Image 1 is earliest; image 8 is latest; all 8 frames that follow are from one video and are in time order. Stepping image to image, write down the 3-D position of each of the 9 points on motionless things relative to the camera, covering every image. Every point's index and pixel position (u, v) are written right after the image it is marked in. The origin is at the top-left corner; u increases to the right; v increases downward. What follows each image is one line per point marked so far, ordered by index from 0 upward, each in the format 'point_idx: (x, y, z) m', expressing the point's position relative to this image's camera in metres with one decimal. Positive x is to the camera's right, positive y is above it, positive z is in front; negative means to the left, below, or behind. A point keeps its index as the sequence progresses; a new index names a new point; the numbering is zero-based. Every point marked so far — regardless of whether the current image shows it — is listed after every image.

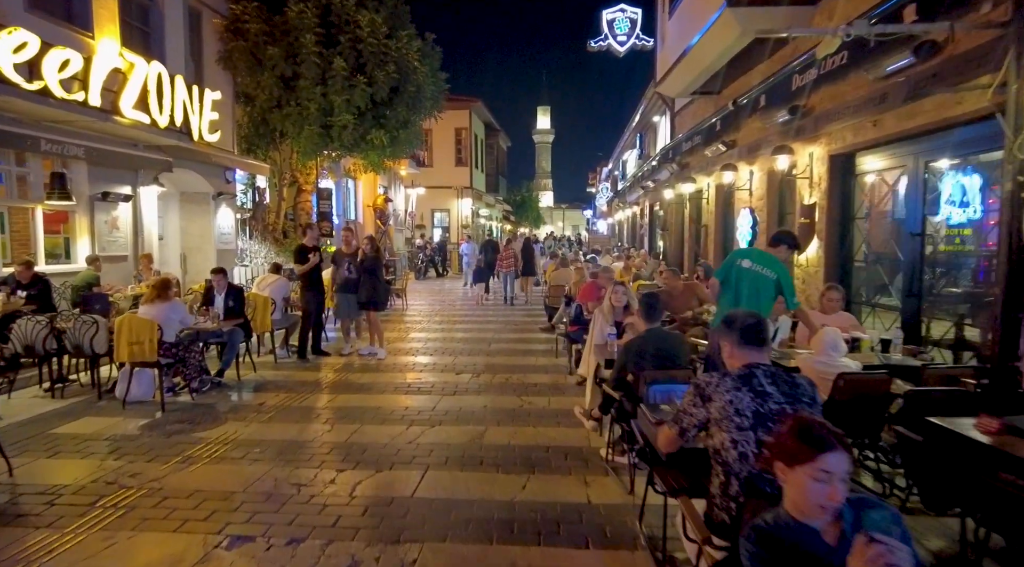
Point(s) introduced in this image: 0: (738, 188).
0: (+3.8, +1.6, +12.2) m
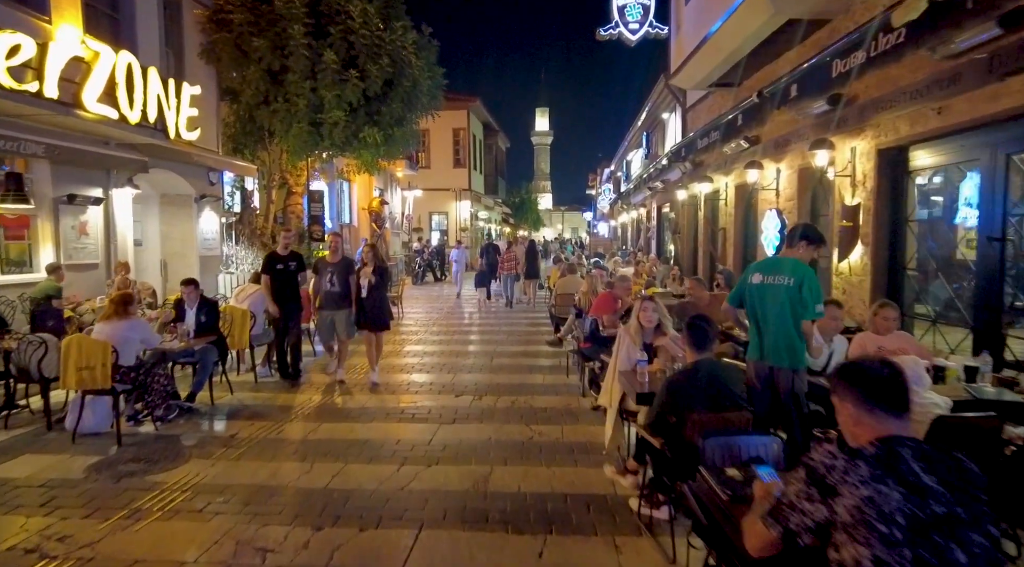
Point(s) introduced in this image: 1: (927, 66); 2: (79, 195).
0: (+3.9, +1.5, +11.2) m
1: (+3.8, +2.0, +6.7) m
2: (-6.6, +1.3, +11.0) m
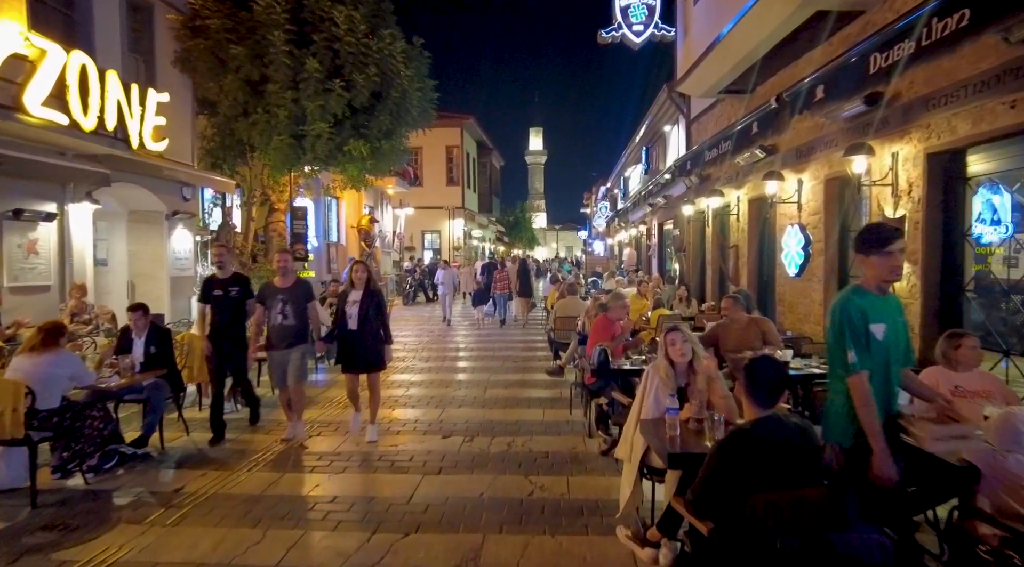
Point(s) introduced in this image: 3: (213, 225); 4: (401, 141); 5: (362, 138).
0: (+3.8, +1.2, +10.2) m
1: (+3.8, +1.8, +5.7) m
2: (-6.6, +1.0, +9.9) m
3: (-7.1, +1.4, +17.3) m
4: (-2.5, +3.3, +16.7) m
5: (-3.3, +3.2, +16.0) m
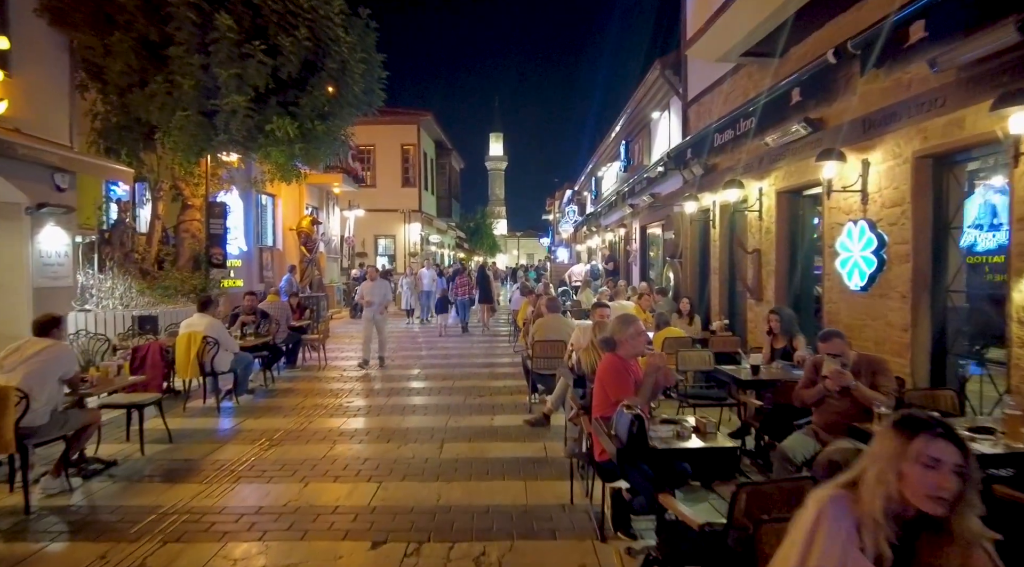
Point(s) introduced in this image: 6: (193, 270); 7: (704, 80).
0: (+3.4, +1.0, +7.7) m
1: (+3.7, +1.7, +3.2) m
2: (-7.0, +0.9, +6.8) m
3: (-7.9, +1.2, +14.1) m
4: (-3.2, +3.1, +13.8) m
5: (-4.0, +3.0, +13.1) m
6: (-6.7, +0.3, +15.4) m
7: (+3.3, +3.5, +12.5) m
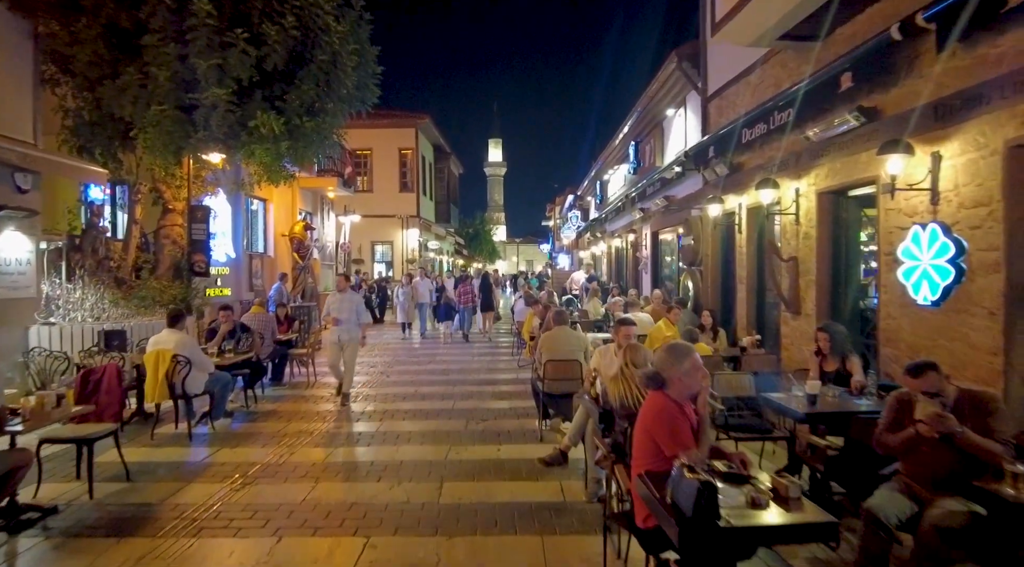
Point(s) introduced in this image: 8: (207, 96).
0: (+3.5, +0.9, +6.6) m
1: (+3.8, +1.6, +2.2) m
2: (-6.9, +0.7, +5.7) m
3: (-7.8, +1.0, +13.1) m
4: (-3.2, +2.9, +12.8) m
5: (-3.9, +2.8, +12.1) m
6: (-6.7, +0.1, +14.3) m
7: (+3.4, +3.3, +11.4) m
8: (-4.7, +2.9, +11.2) m
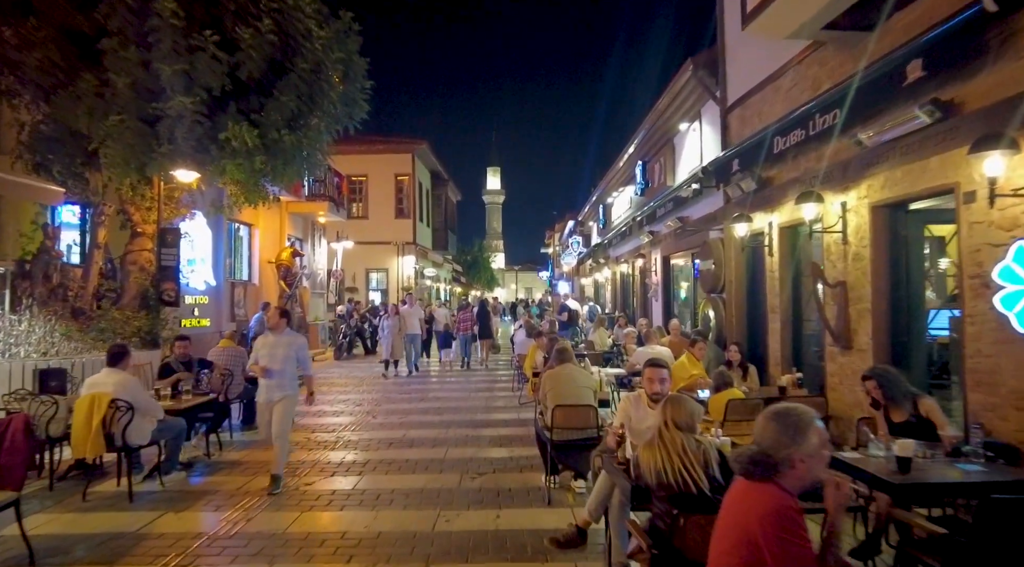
0: (+3.6, +0.6, +5.4) m
1: (+3.8, +1.6, +1.0) m
2: (-6.8, +0.5, +4.5) m
3: (-7.8, +0.5, +11.8) m
4: (-3.2, +2.4, +11.6) m
5: (-3.9, +2.4, +10.9) m
6: (-6.6, -0.4, +13.0) m
7: (+3.4, +2.9, +10.3) m
8: (-4.7, +2.5, +10.0) m
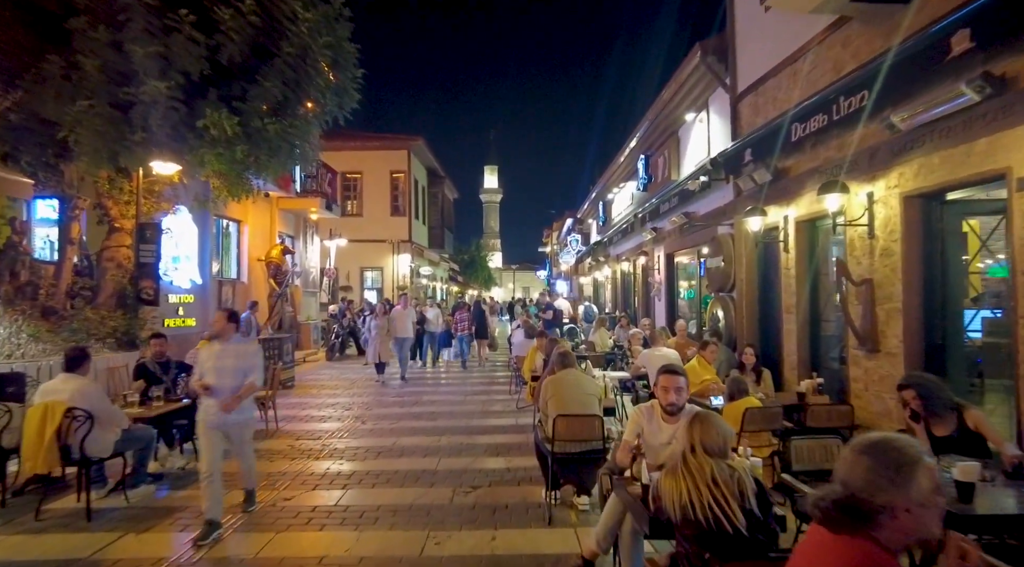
0: (+3.6, +0.7, +4.7) m
1: (+3.8, +1.6, +0.3) m
2: (-6.8, +0.6, +3.8) m
3: (-7.8, +0.5, +11.1) m
4: (-3.2, +2.5, +10.9) m
5: (-3.9, +2.4, +10.2) m
6: (-6.7, -0.4, +12.3) m
7: (+3.4, +3.0, +9.6) m
8: (-4.7, +2.5, +9.3) m
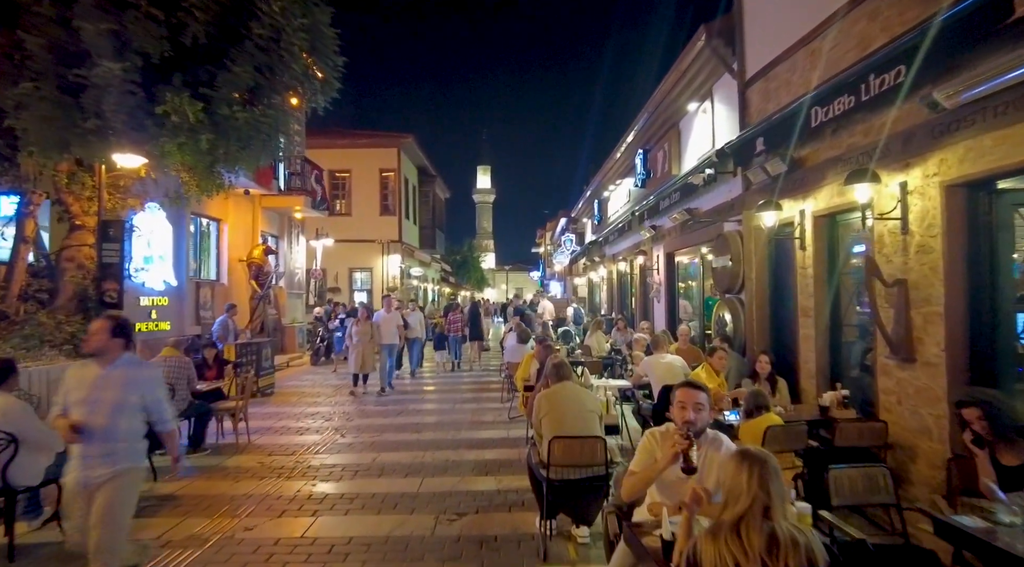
0: (+3.5, +0.7, +3.9) m
1: (+3.8, +1.6, -0.5) m
2: (-6.9, +0.5, +2.9) m
3: (-7.9, +0.5, +10.2) m
4: (-3.3, +2.4, +10.1) m
5: (-4.0, +2.4, +9.3) m
6: (-6.8, -0.4, +11.4) m
7: (+3.3, +3.0, +8.8) m
8: (-4.8, +2.5, +8.4) m
